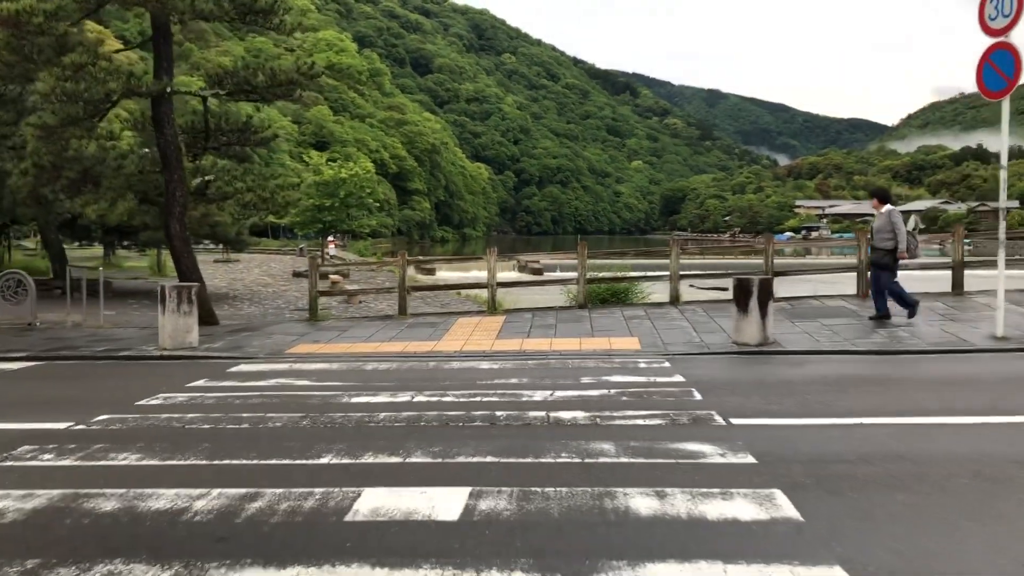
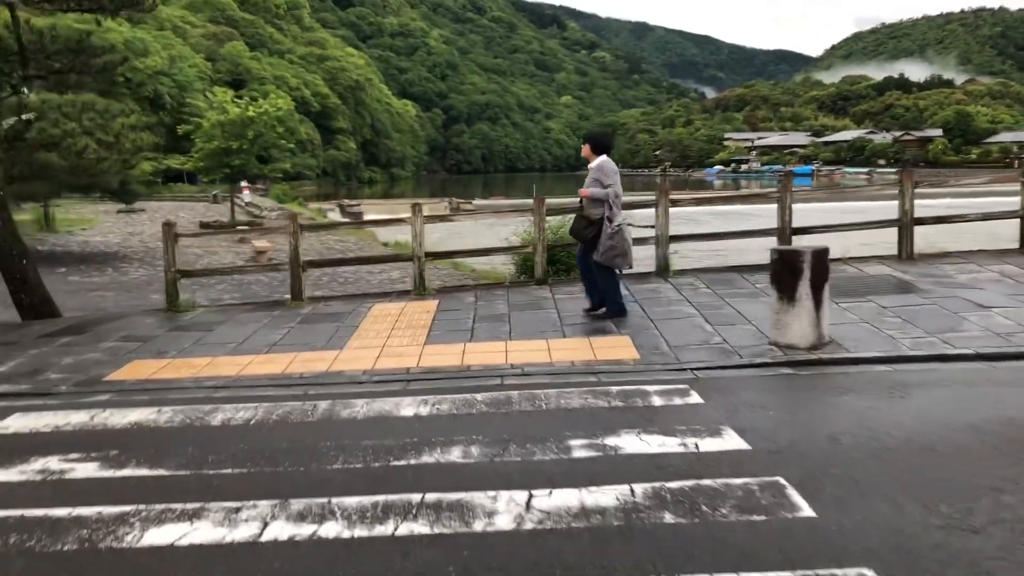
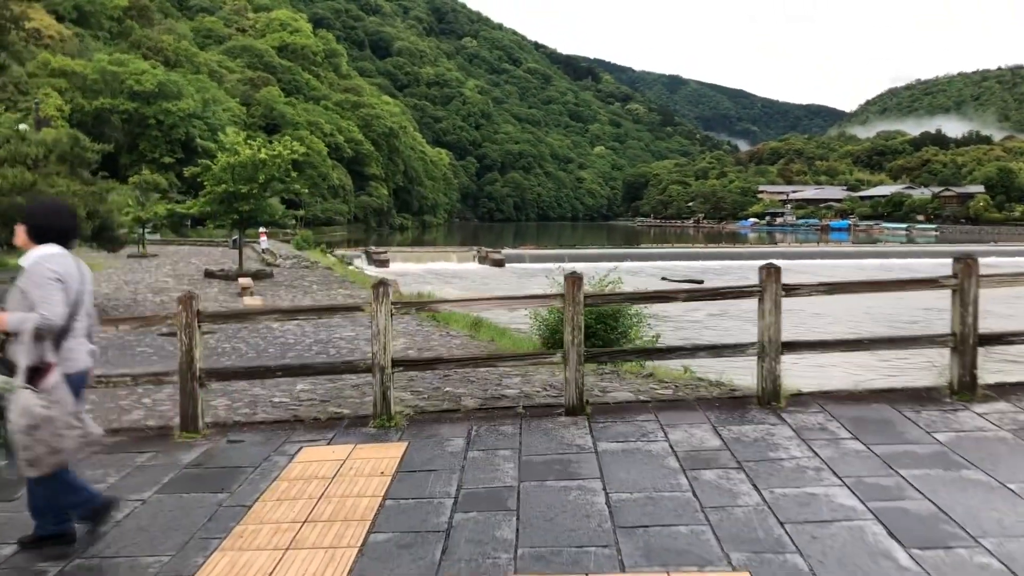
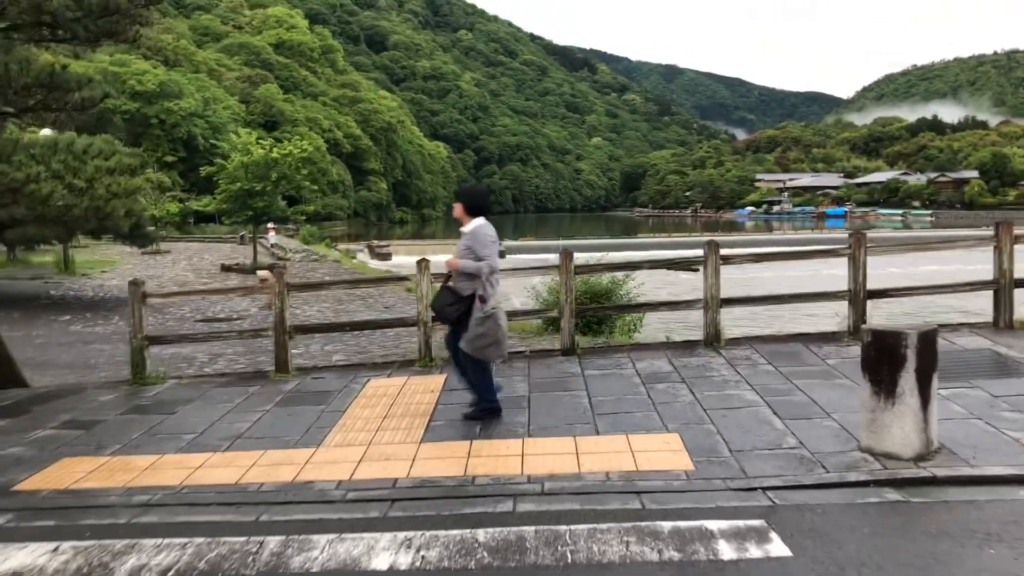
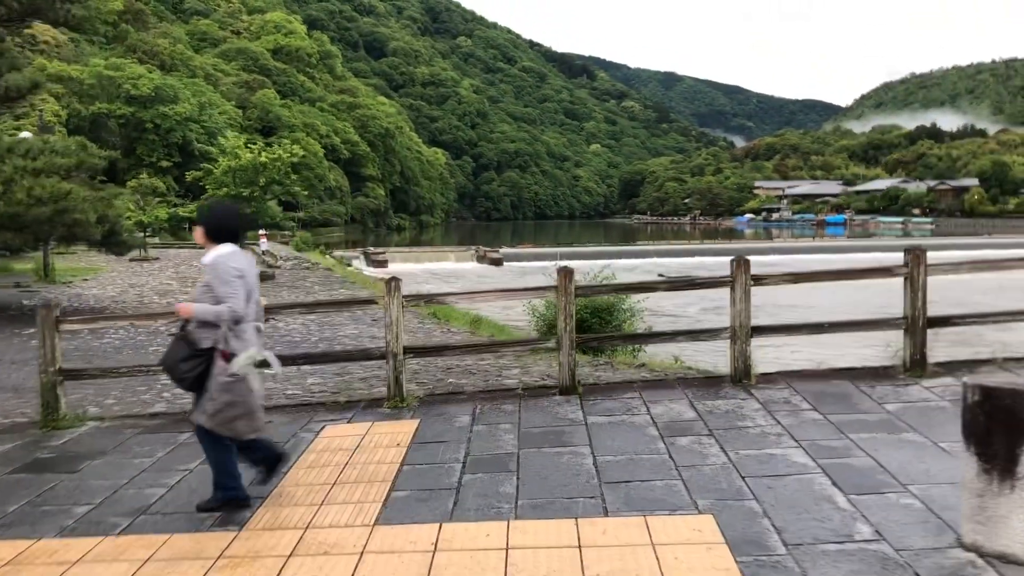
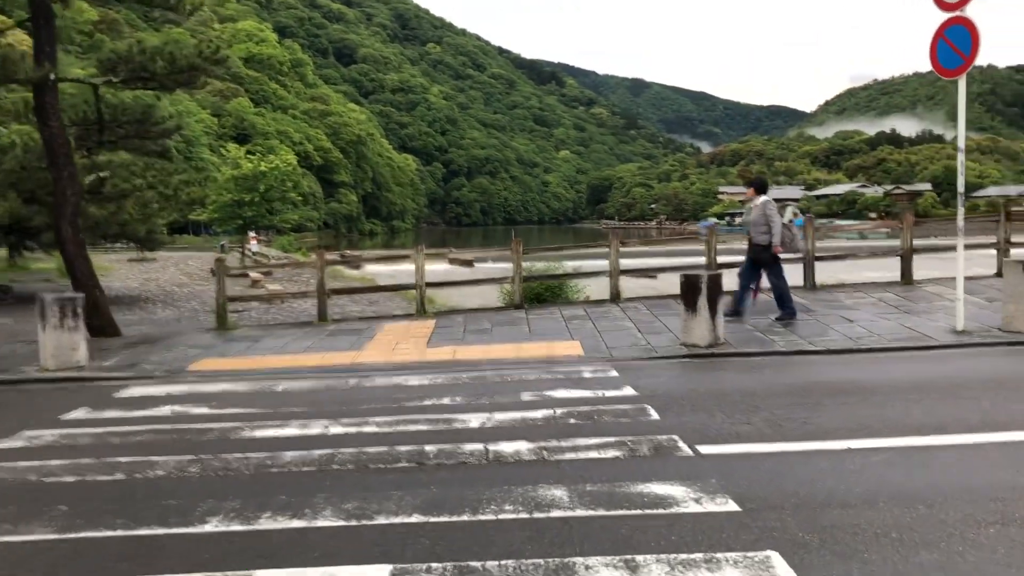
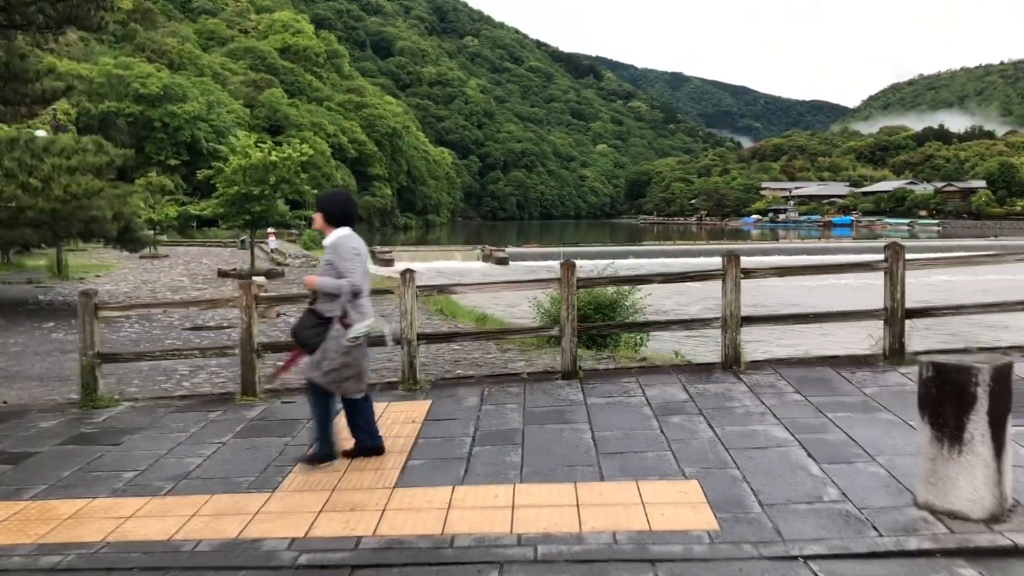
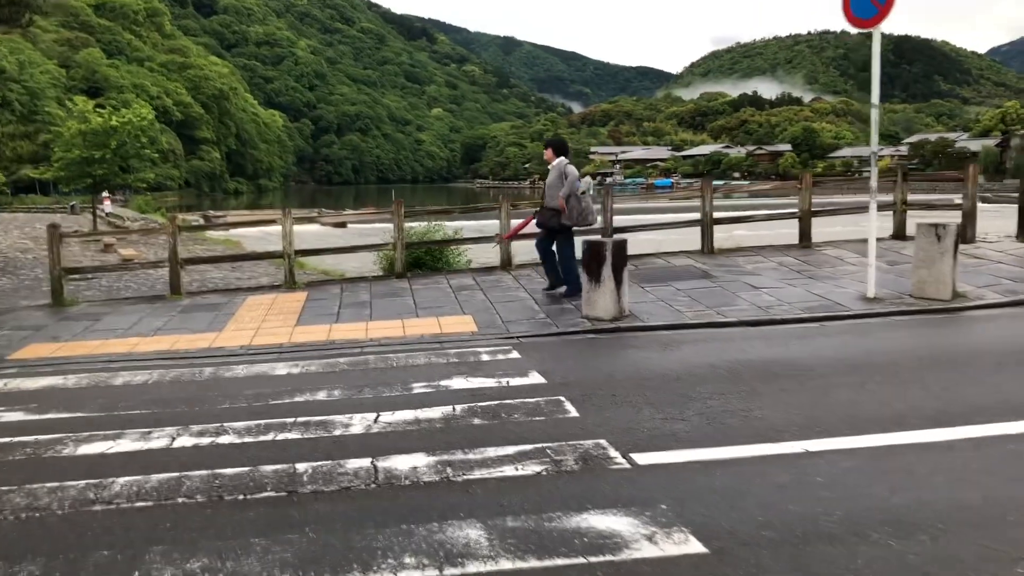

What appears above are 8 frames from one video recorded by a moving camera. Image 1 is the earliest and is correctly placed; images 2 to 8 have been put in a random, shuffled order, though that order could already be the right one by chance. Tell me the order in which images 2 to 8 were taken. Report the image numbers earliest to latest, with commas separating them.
6, 8, 2, 4, 7, 5, 3
